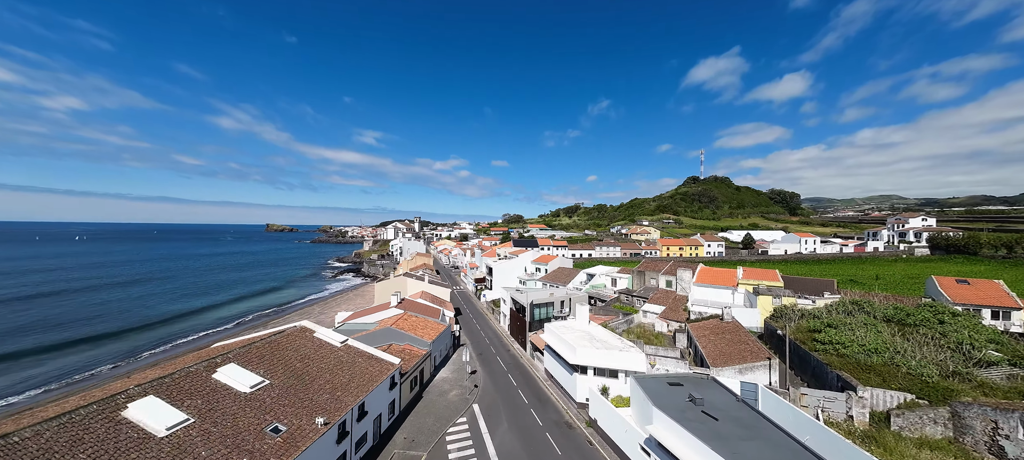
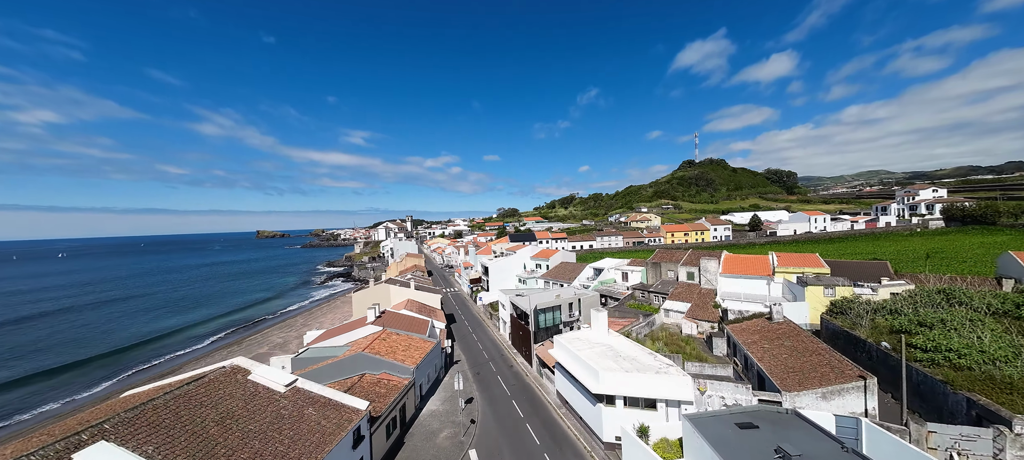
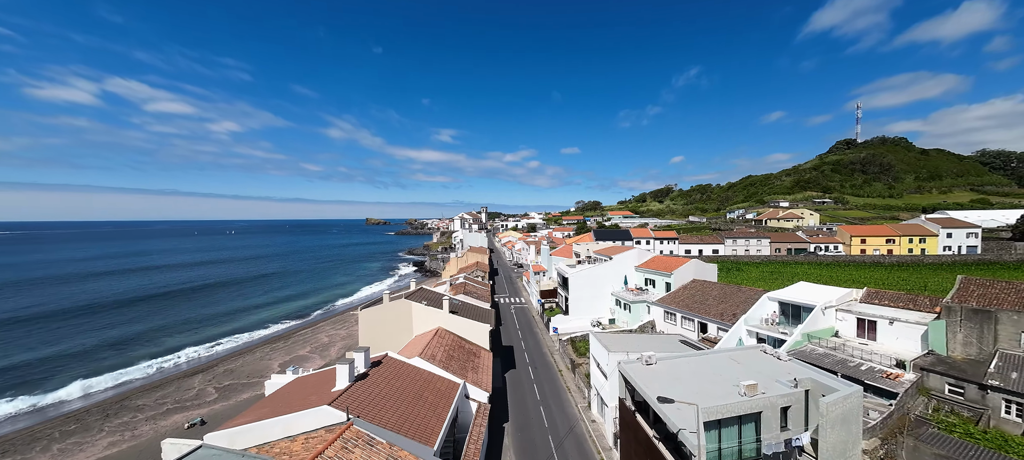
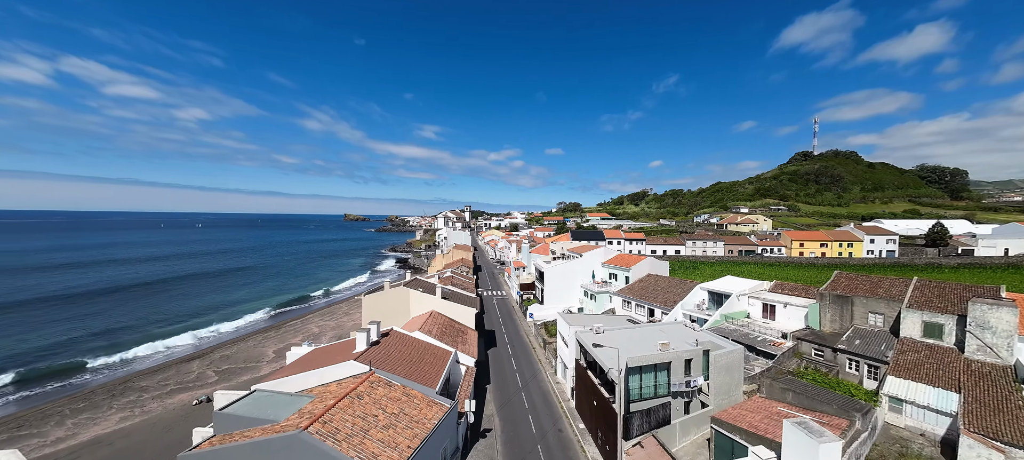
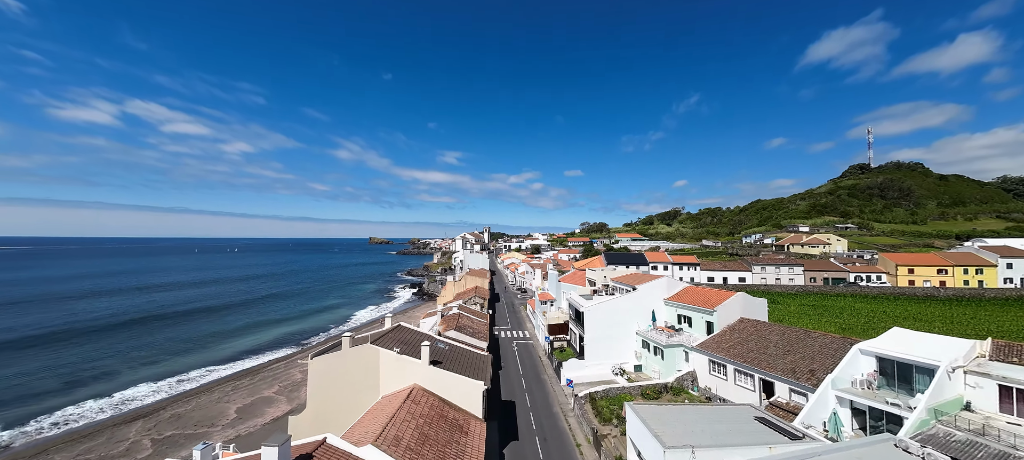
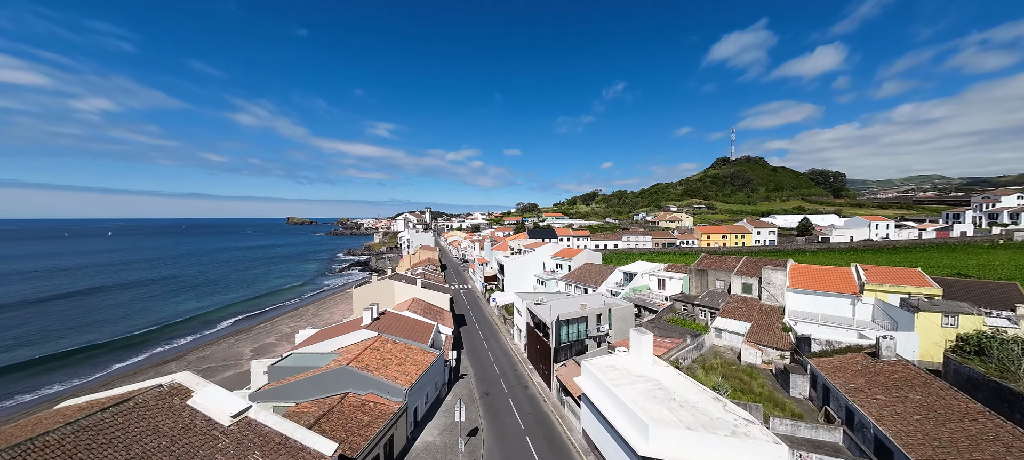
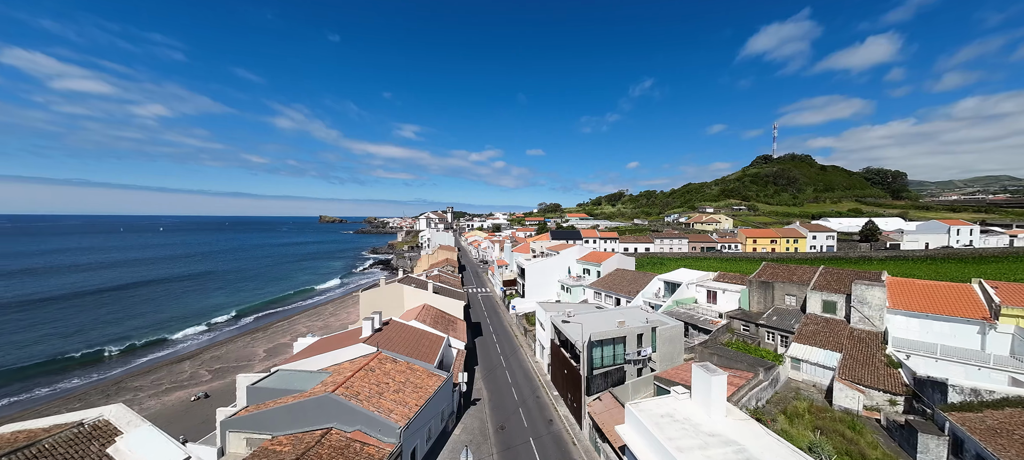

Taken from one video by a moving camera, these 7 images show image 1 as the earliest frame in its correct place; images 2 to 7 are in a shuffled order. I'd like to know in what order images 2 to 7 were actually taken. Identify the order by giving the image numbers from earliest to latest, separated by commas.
2, 6, 7, 4, 3, 5
